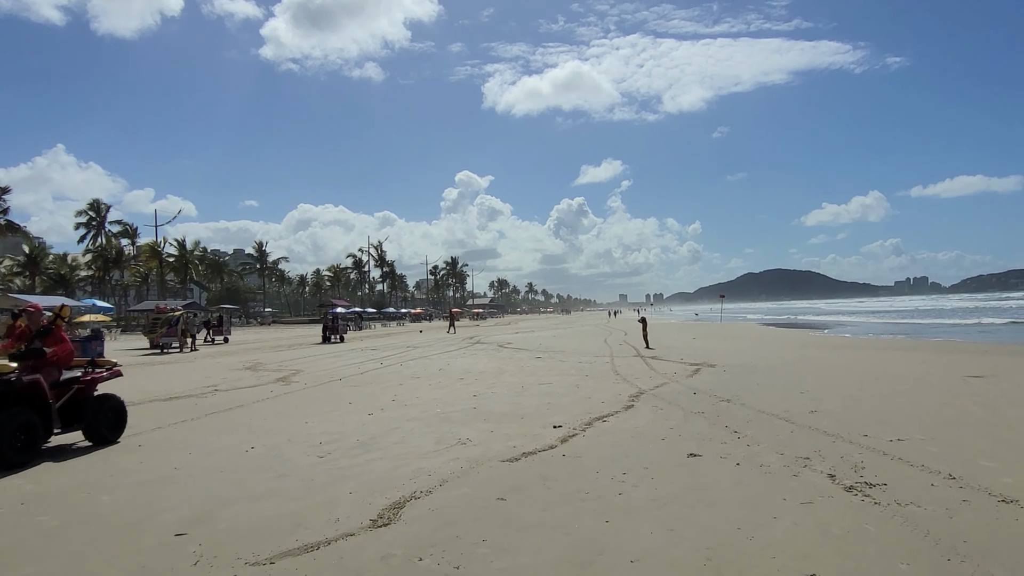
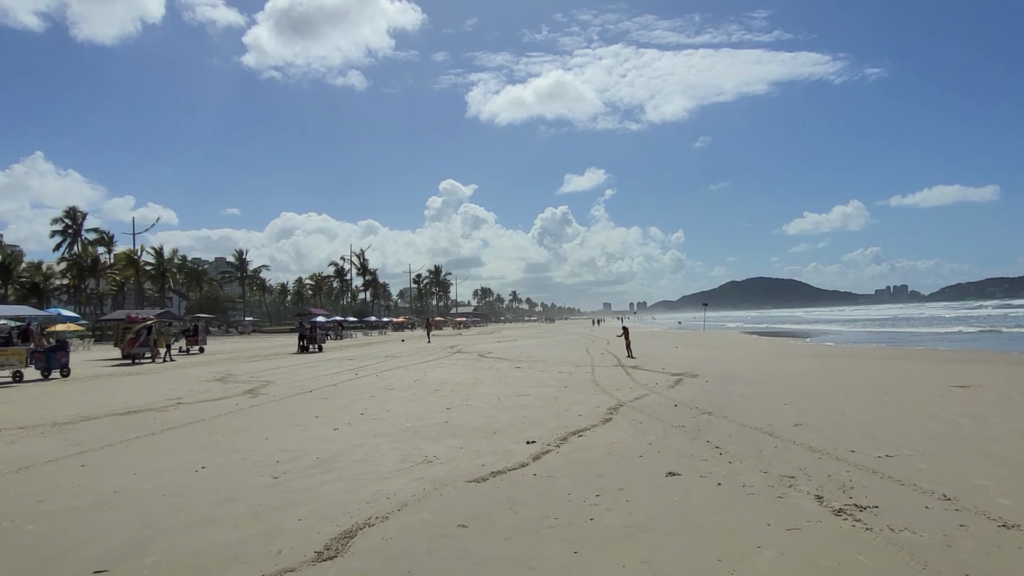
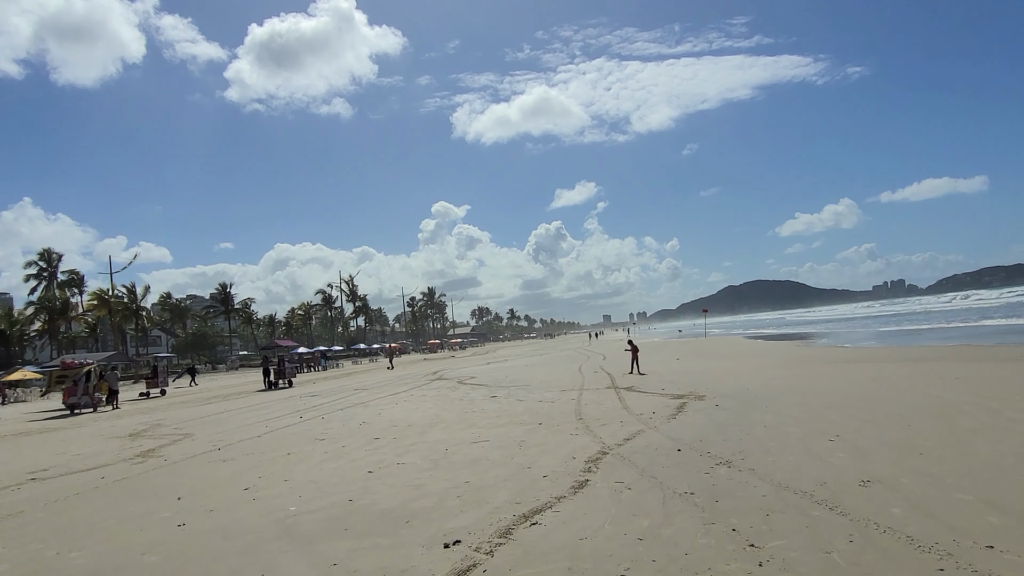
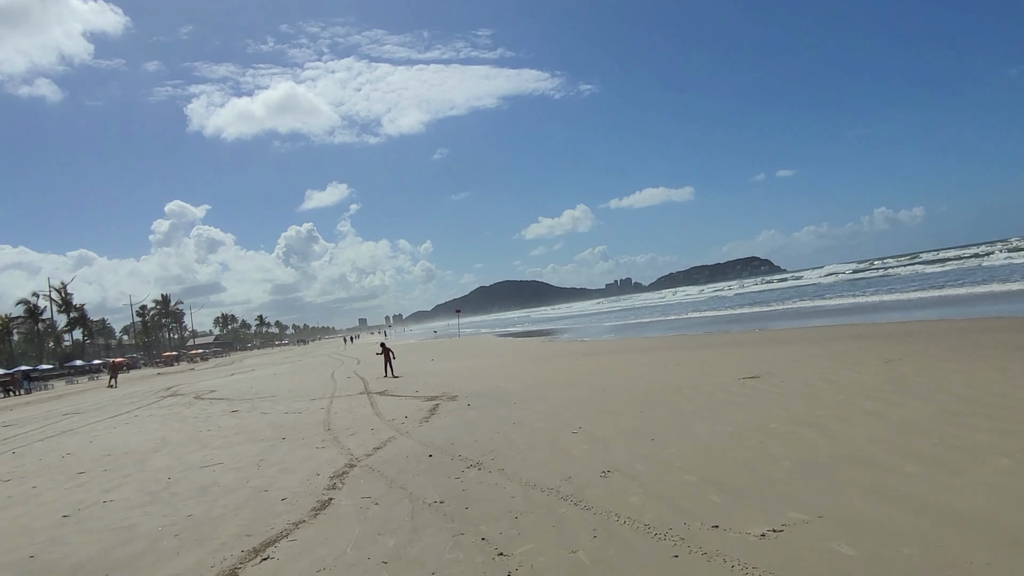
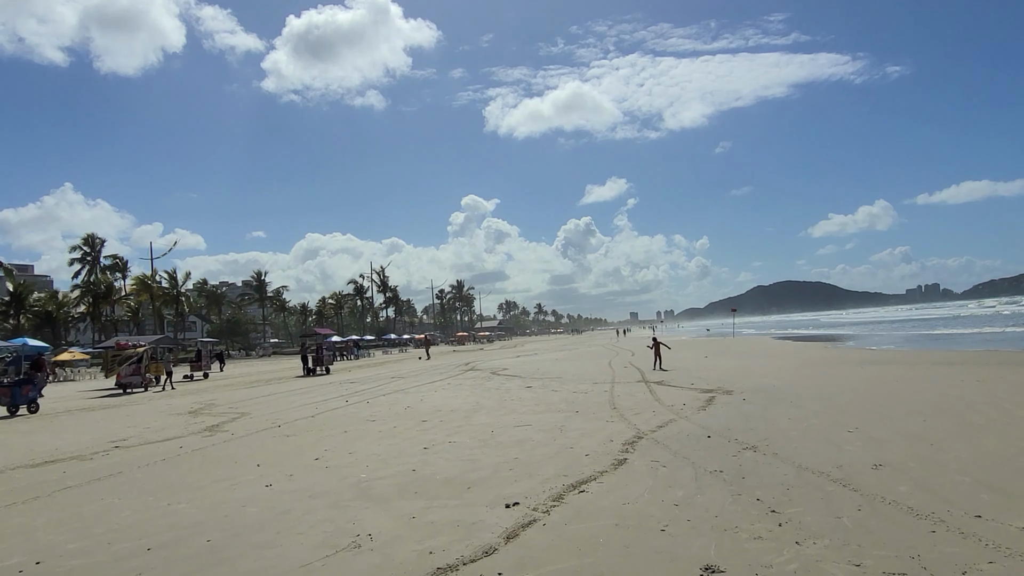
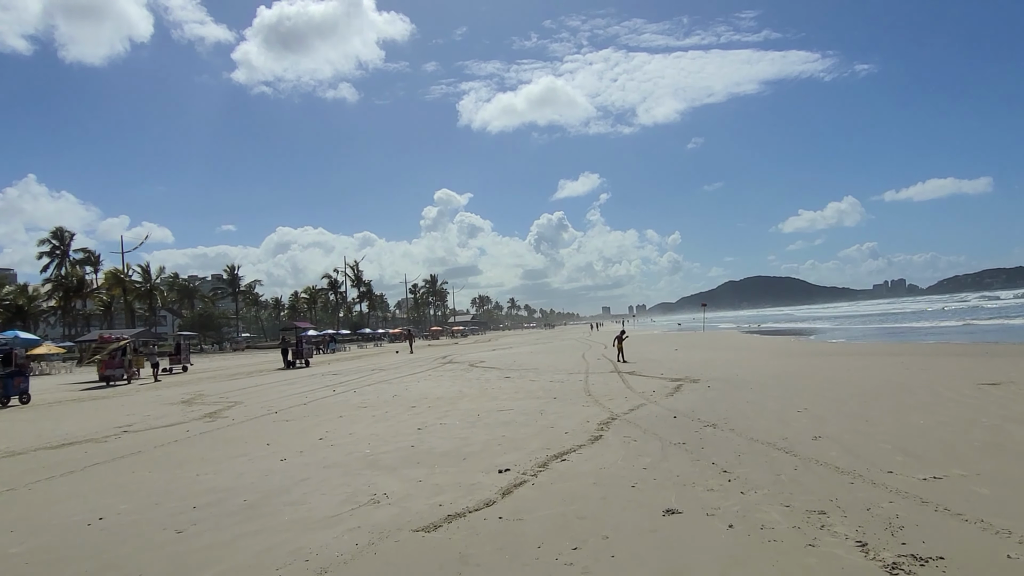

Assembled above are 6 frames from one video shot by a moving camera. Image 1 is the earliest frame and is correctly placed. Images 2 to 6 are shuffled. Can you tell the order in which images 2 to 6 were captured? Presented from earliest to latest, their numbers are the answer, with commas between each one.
2, 6, 5, 3, 4
